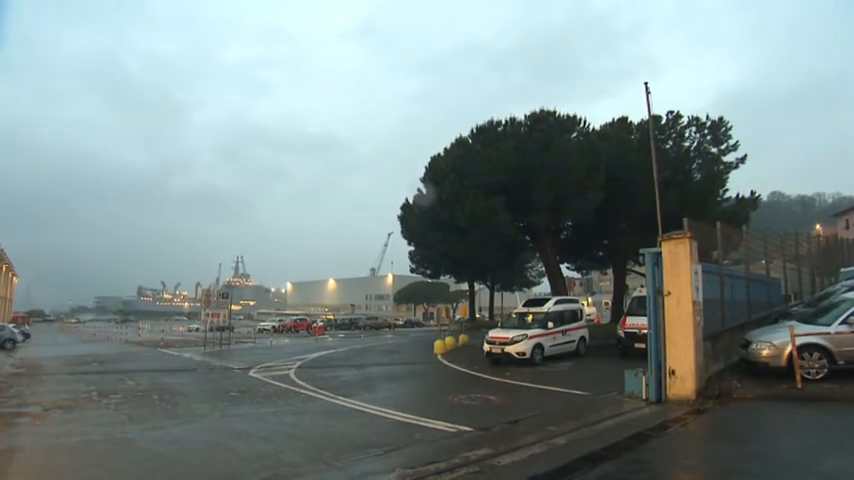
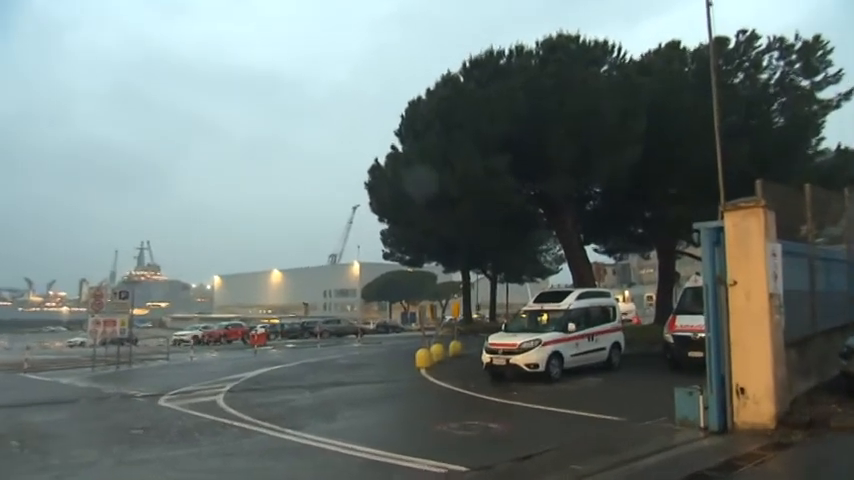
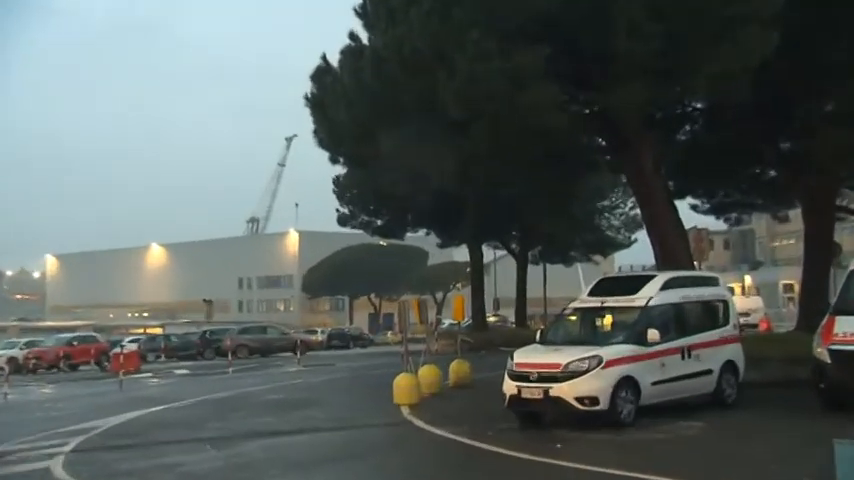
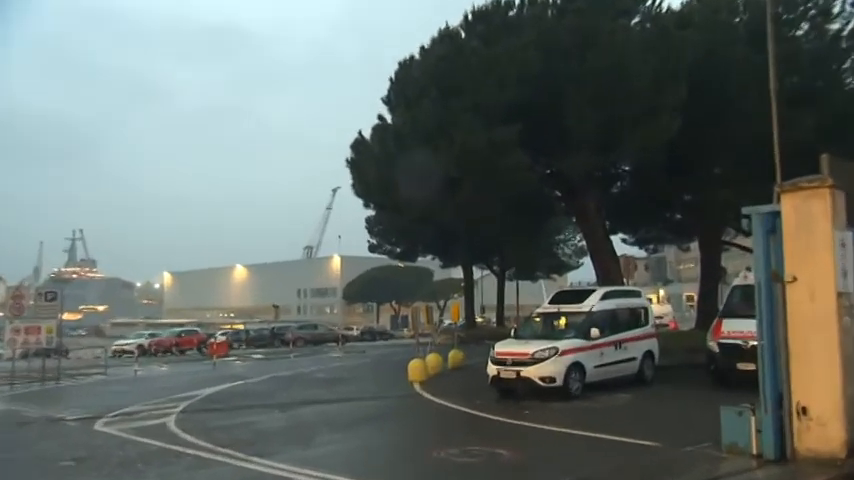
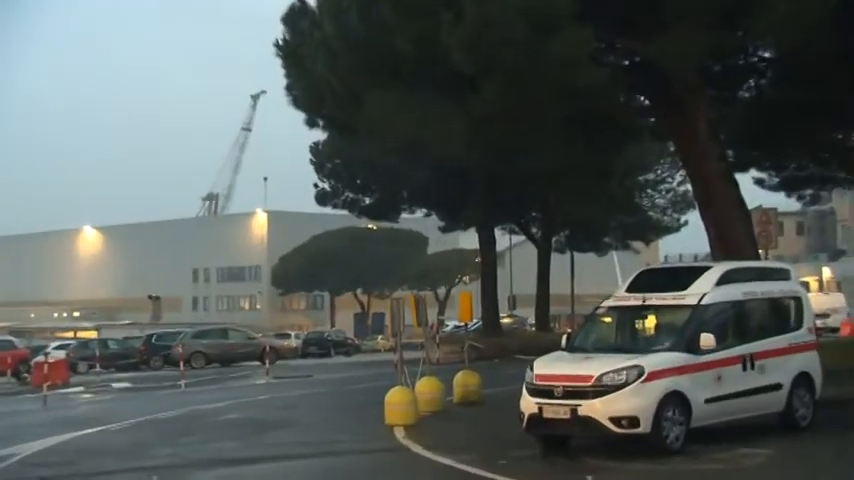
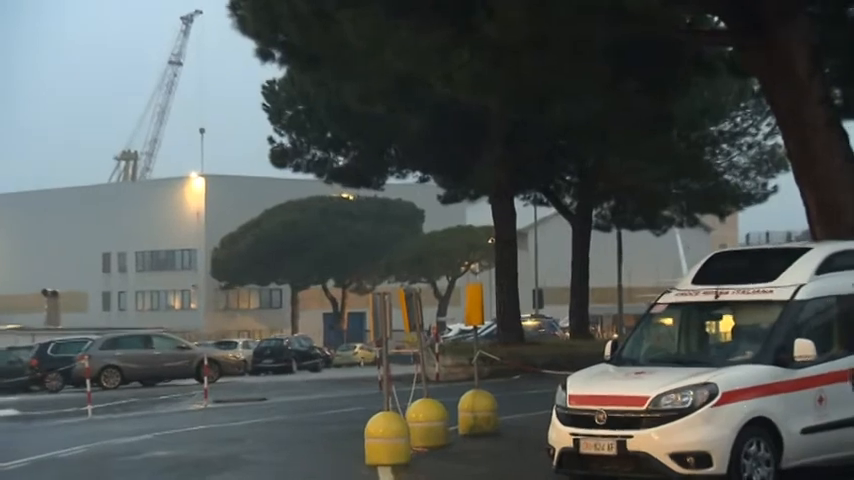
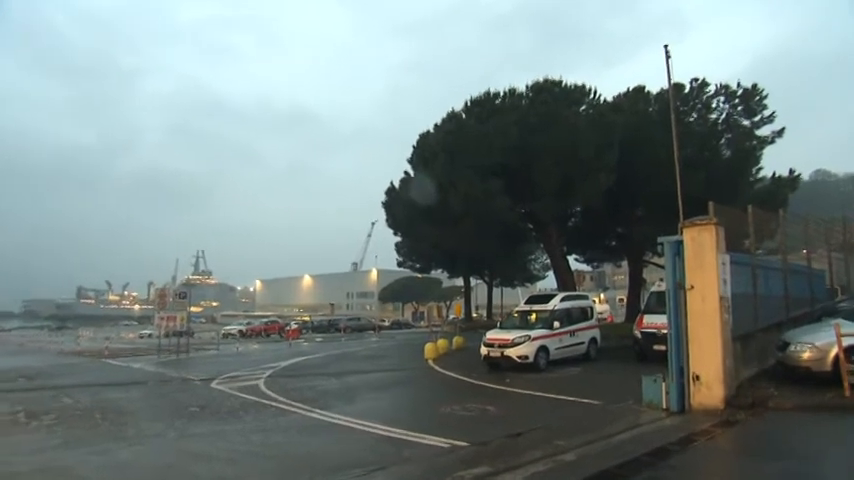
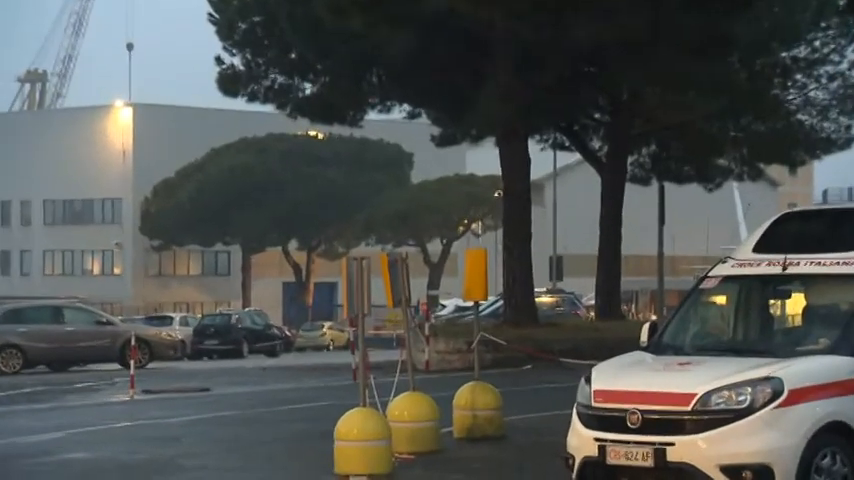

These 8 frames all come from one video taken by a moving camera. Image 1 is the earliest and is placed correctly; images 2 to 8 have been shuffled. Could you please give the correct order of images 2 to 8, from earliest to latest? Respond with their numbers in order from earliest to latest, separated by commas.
7, 2, 4, 3, 5, 6, 8
